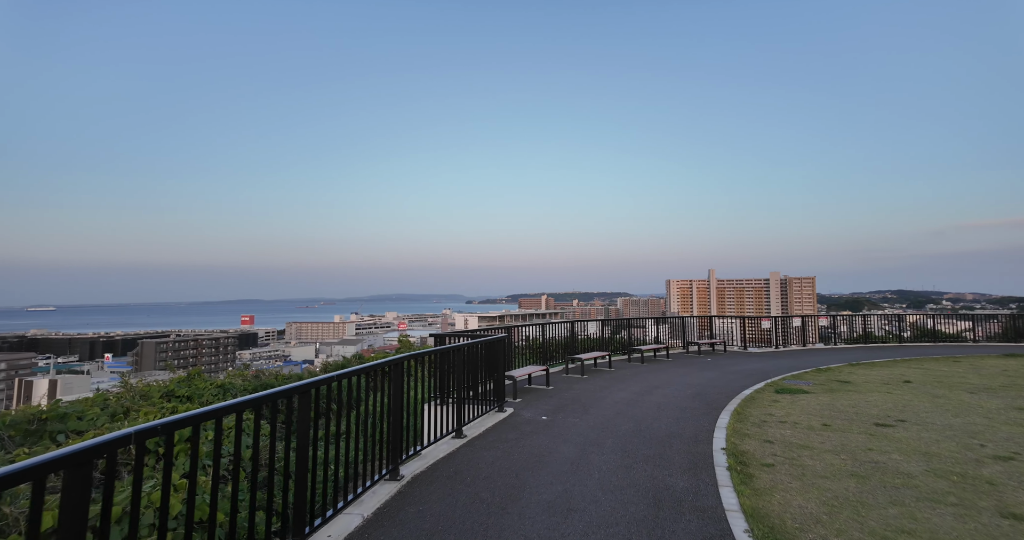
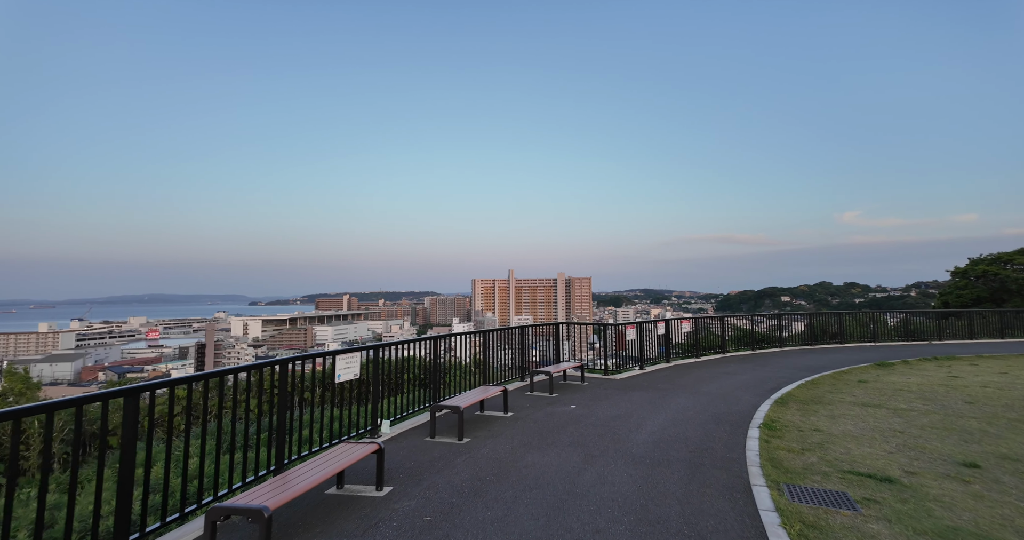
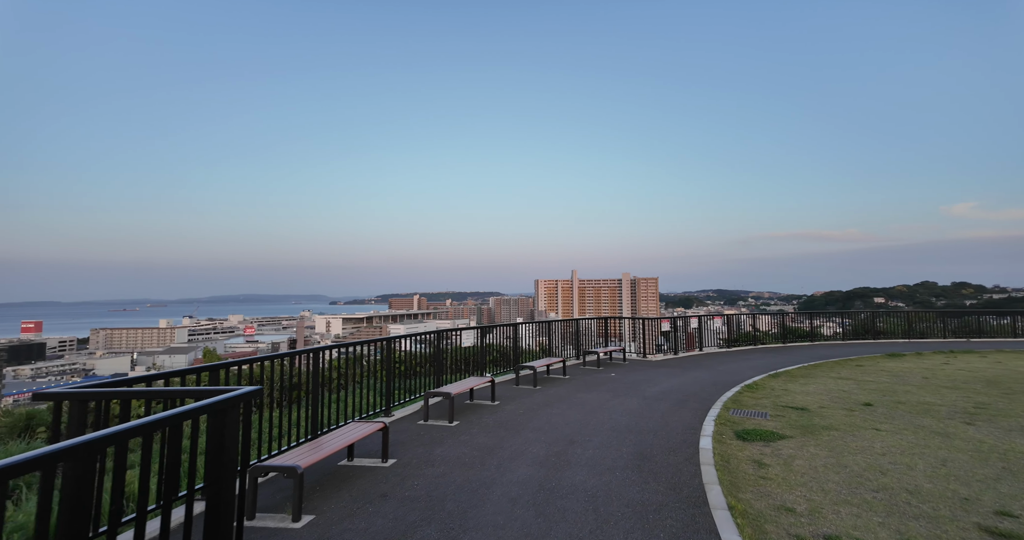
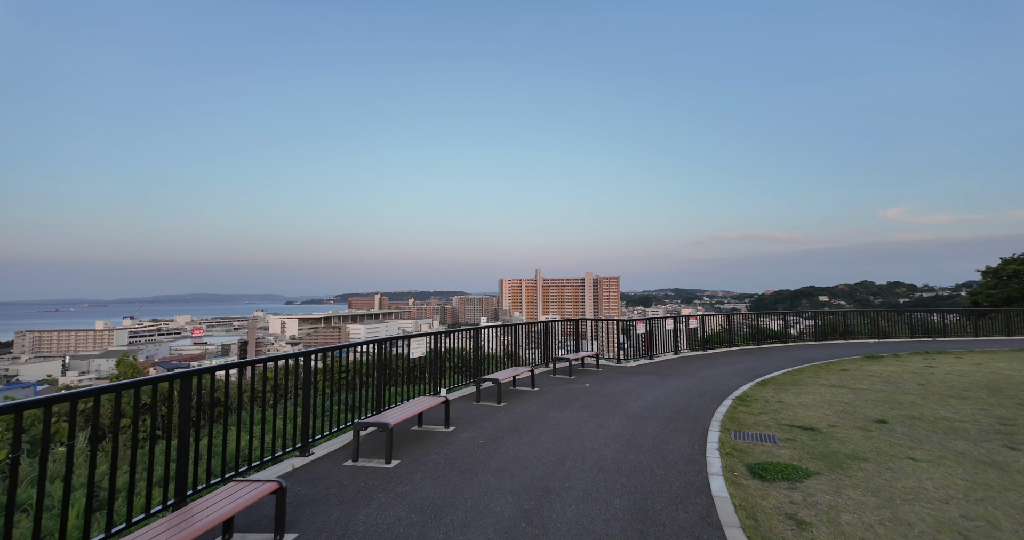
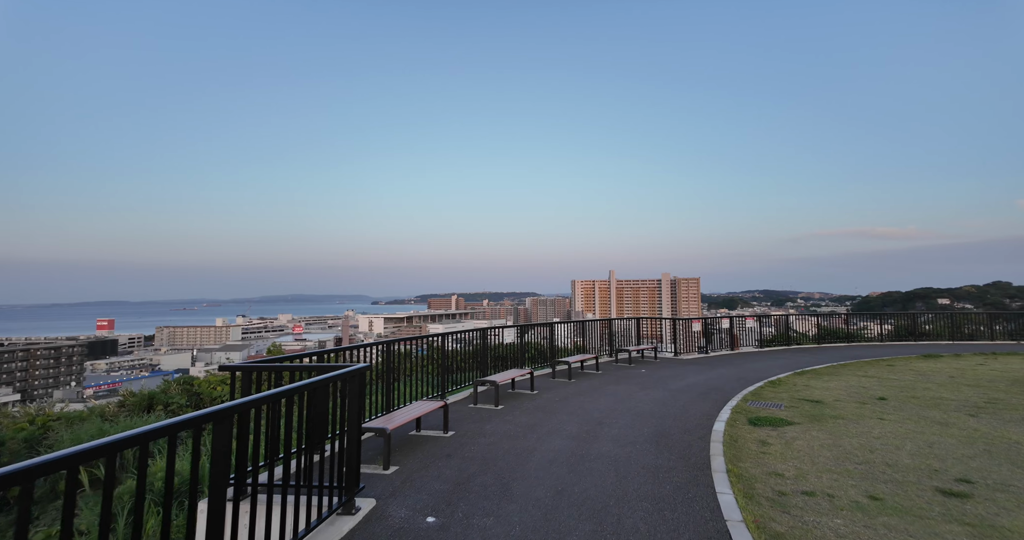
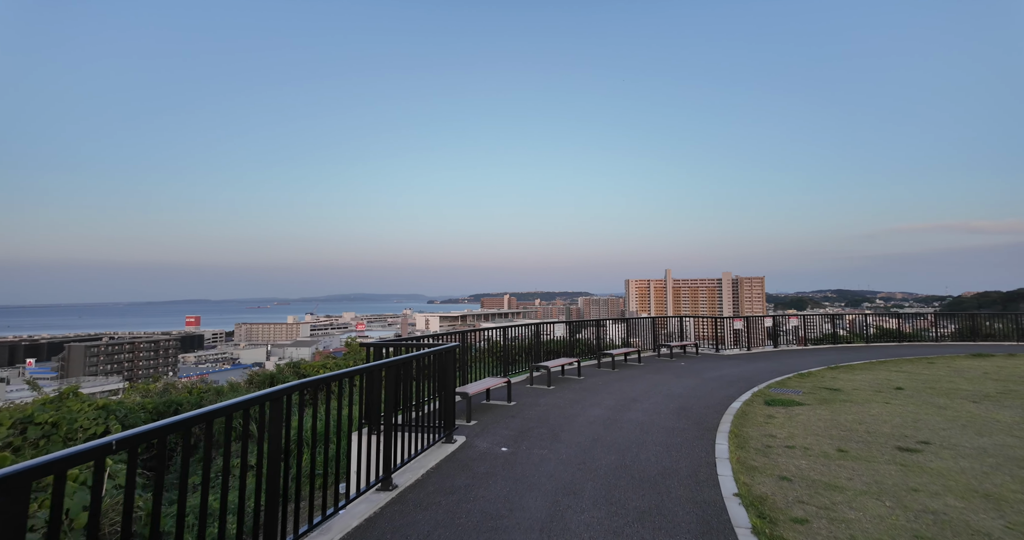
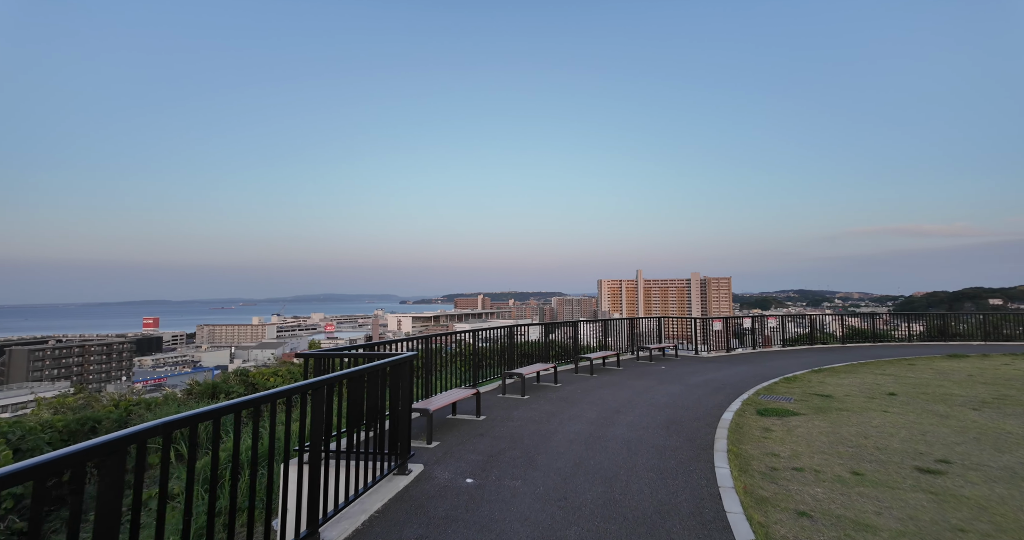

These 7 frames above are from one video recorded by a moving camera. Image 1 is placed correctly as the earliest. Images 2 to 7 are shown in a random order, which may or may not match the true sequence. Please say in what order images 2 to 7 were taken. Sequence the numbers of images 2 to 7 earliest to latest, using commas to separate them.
6, 7, 5, 3, 4, 2
